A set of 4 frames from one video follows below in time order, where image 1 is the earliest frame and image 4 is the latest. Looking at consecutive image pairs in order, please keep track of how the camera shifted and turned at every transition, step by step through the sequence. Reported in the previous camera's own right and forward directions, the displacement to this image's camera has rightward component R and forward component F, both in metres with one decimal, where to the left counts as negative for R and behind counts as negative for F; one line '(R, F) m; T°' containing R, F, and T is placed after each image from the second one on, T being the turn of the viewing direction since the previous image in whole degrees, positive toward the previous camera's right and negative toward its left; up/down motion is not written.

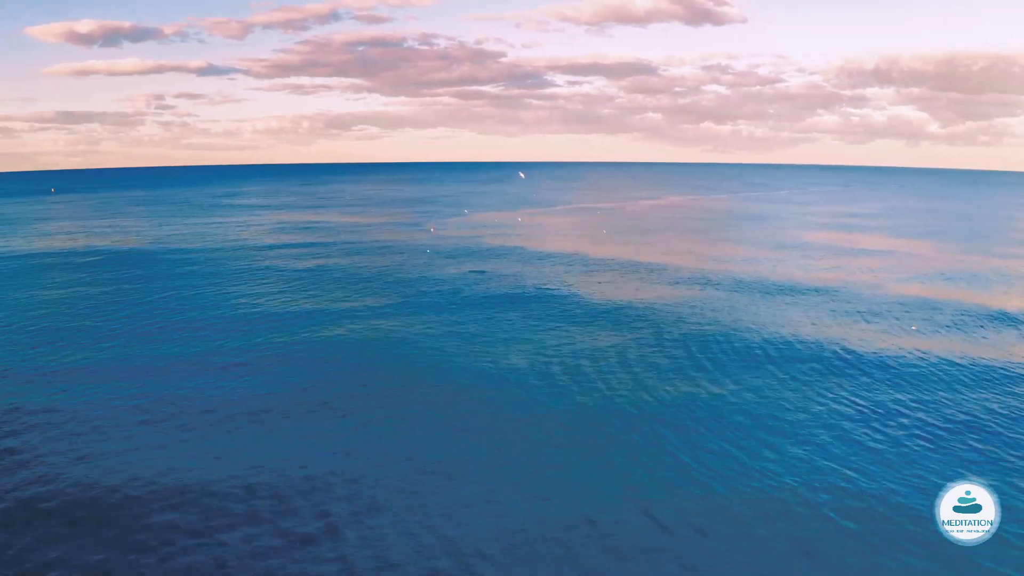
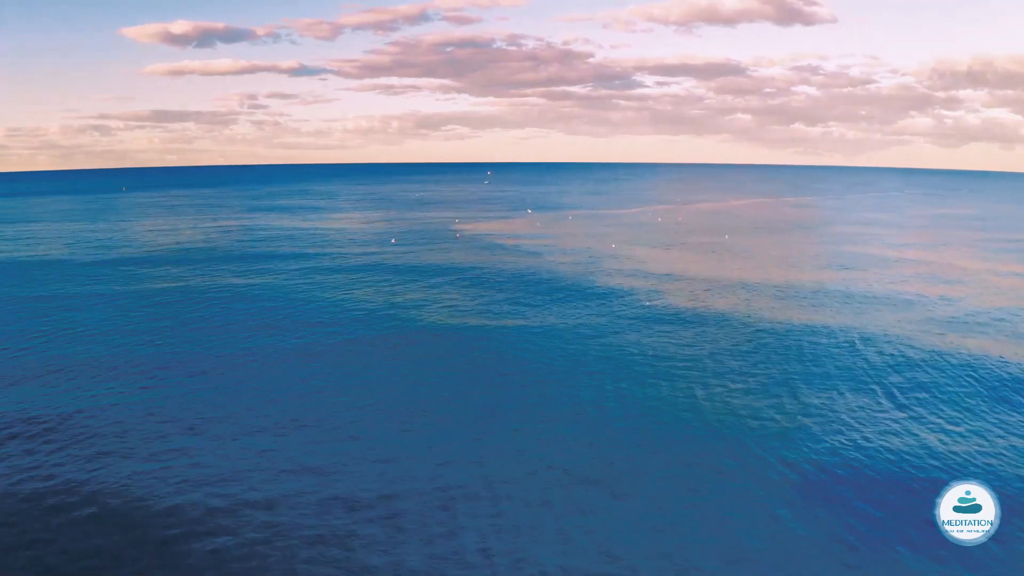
(+2.3, -0.1) m; -7°
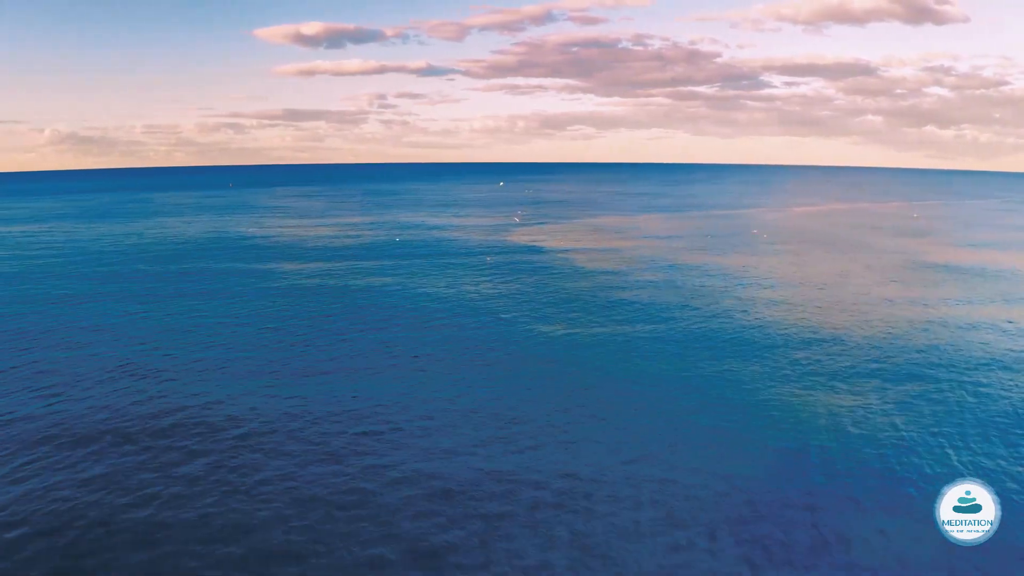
(+2.2, -2.4) m; -9°
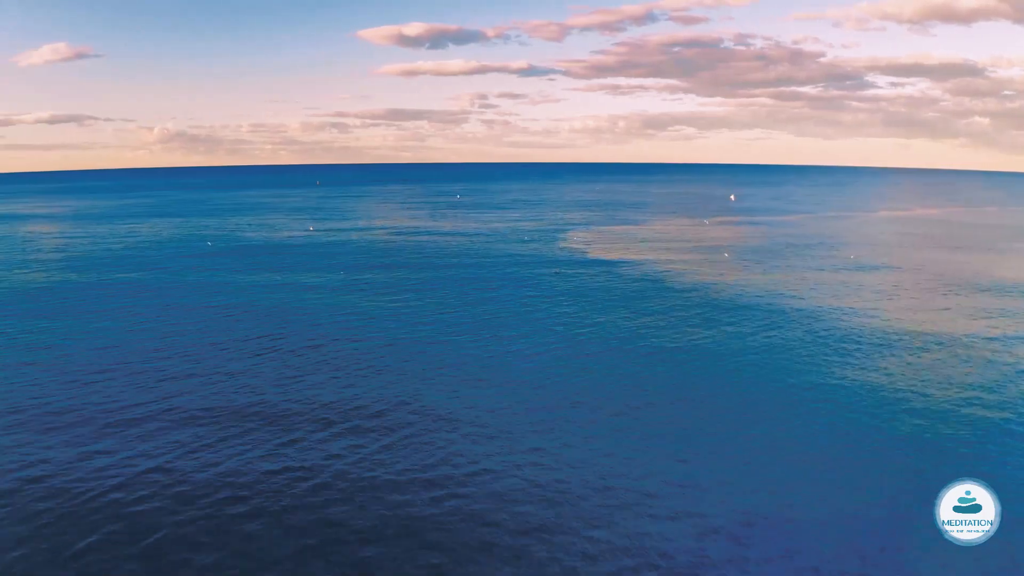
(+1.6, -2.0) m; -7°
